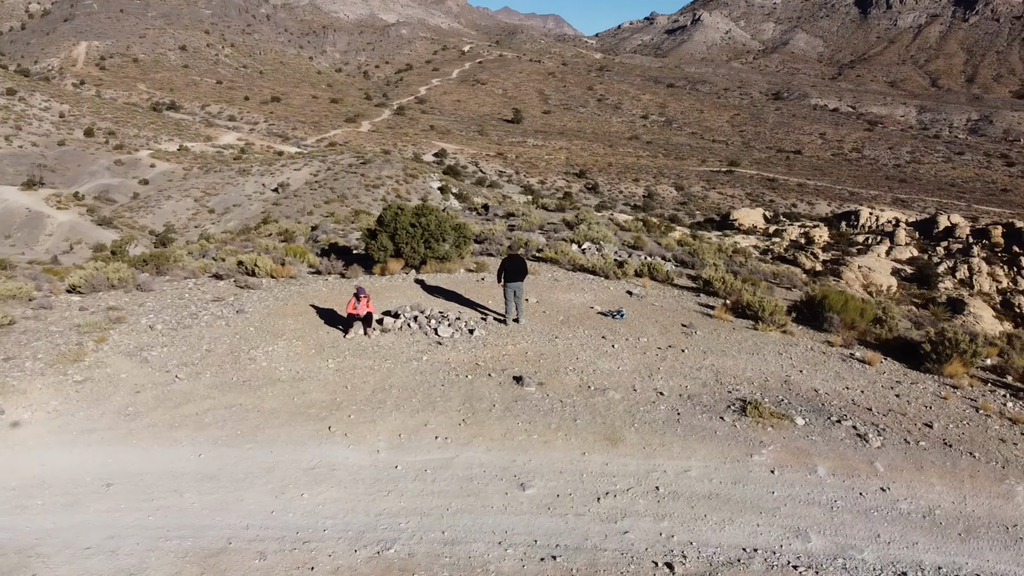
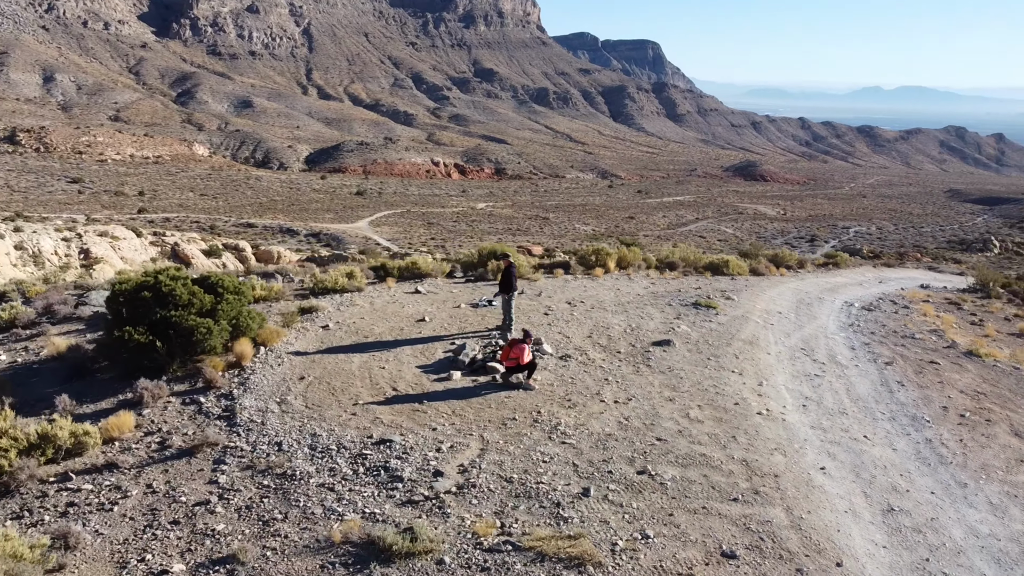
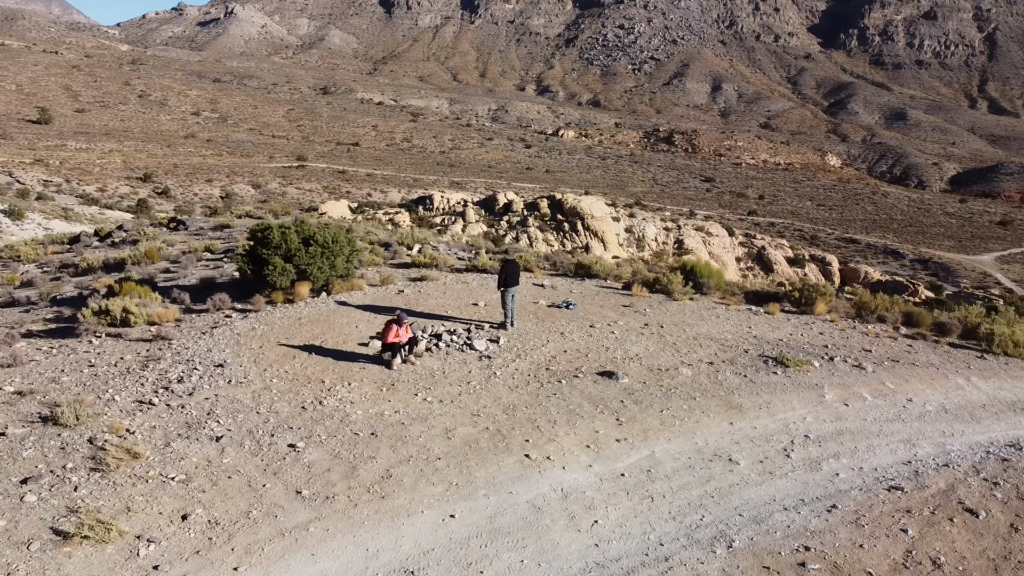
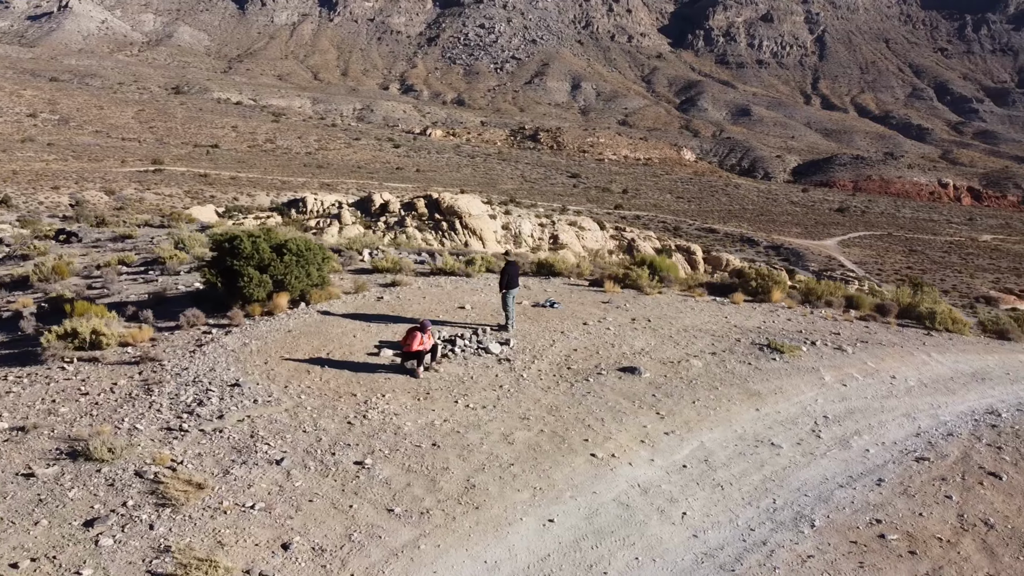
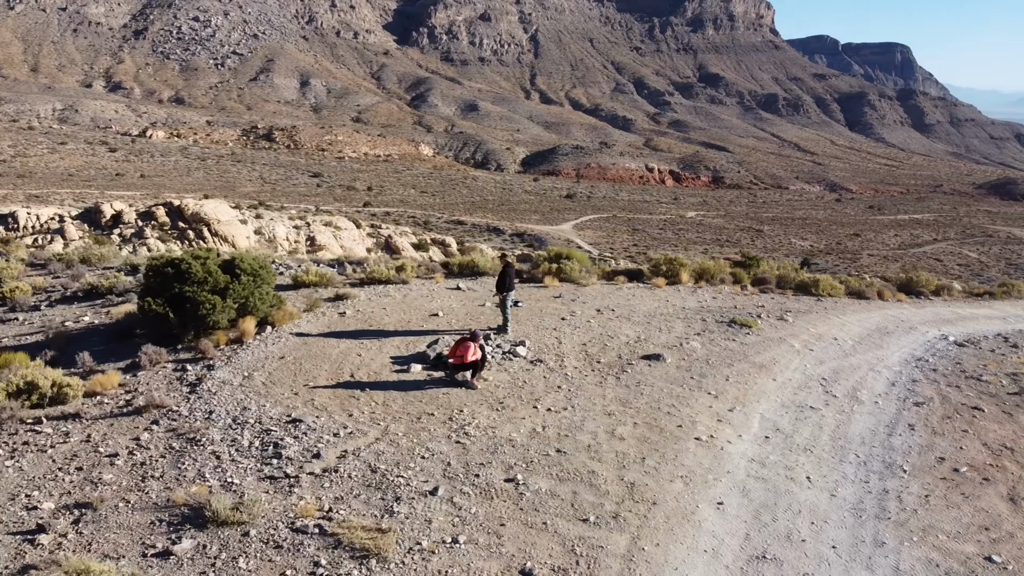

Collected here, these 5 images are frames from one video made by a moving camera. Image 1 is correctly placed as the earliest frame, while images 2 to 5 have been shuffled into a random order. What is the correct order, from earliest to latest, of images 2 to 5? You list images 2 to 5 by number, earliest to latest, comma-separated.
3, 4, 5, 2
